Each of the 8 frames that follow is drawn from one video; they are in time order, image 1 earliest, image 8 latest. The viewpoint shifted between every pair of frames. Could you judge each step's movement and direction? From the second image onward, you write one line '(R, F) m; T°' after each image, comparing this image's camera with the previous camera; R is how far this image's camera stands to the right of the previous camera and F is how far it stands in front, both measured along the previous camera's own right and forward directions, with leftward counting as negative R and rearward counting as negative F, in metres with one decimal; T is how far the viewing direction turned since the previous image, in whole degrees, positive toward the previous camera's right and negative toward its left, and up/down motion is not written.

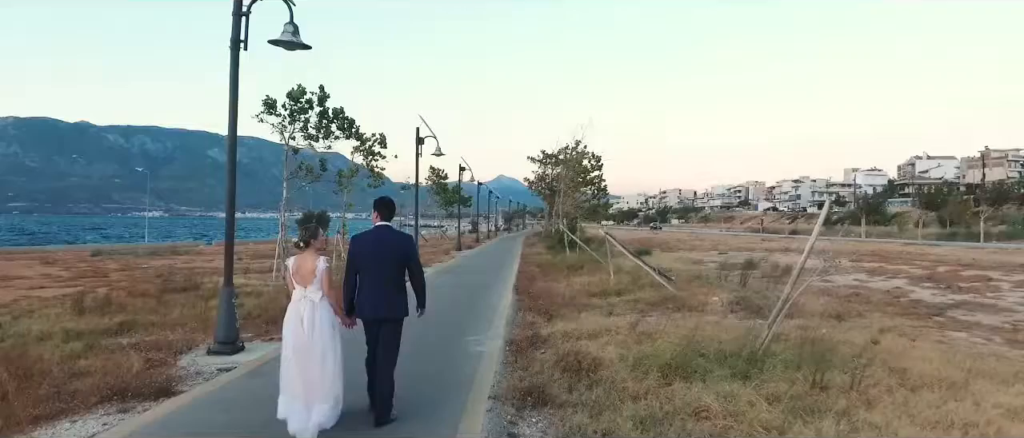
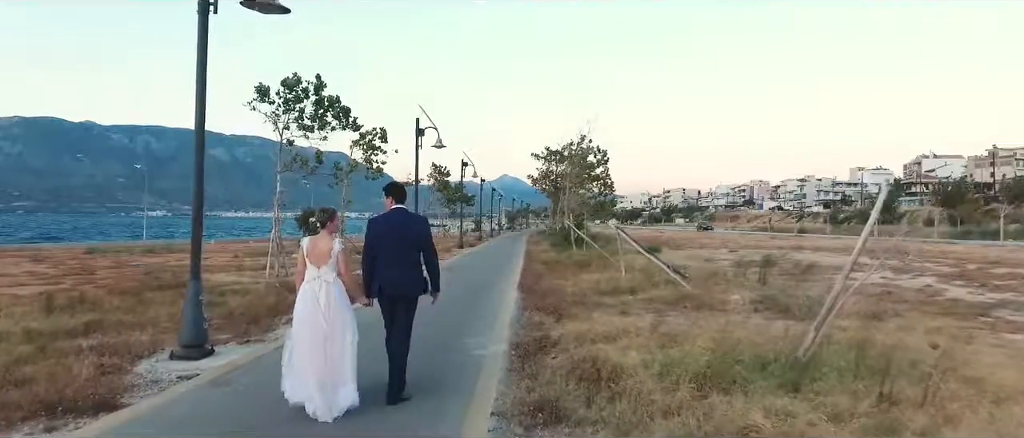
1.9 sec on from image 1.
(0.0, +1.1) m; 0°
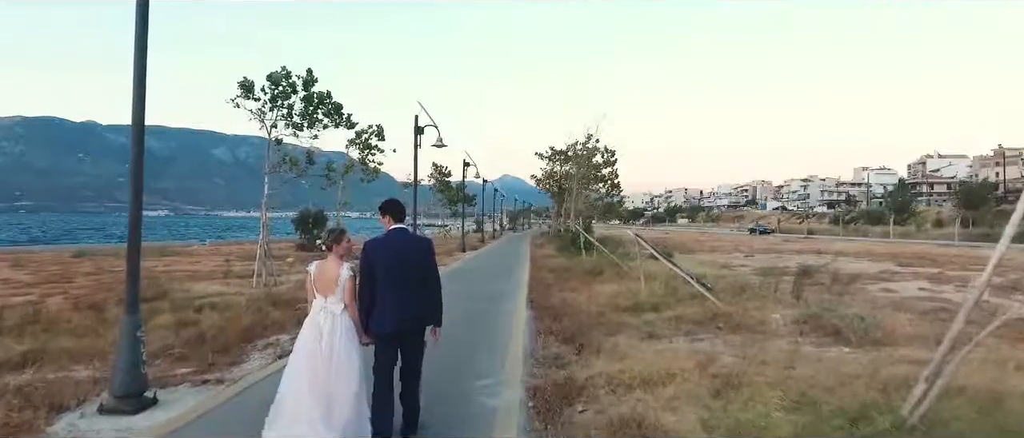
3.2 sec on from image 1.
(-0.1, +1.6) m; 0°
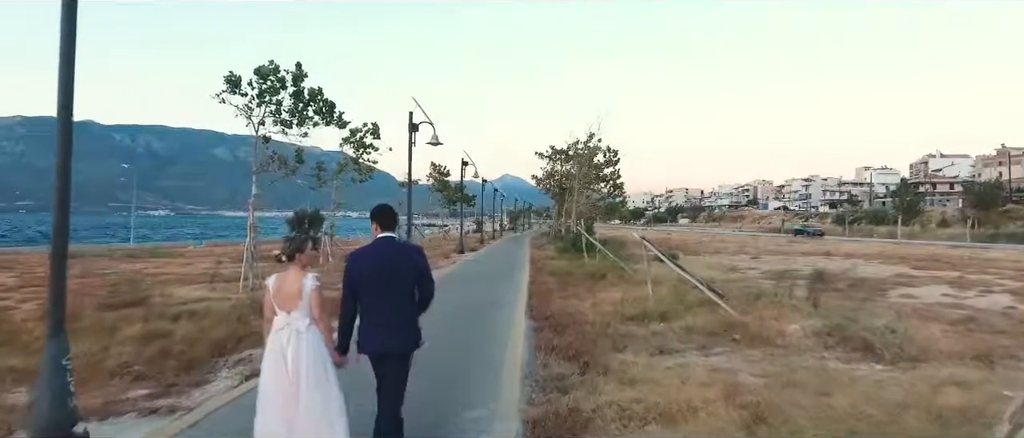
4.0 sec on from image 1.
(0.0, +1.0) m; 0°
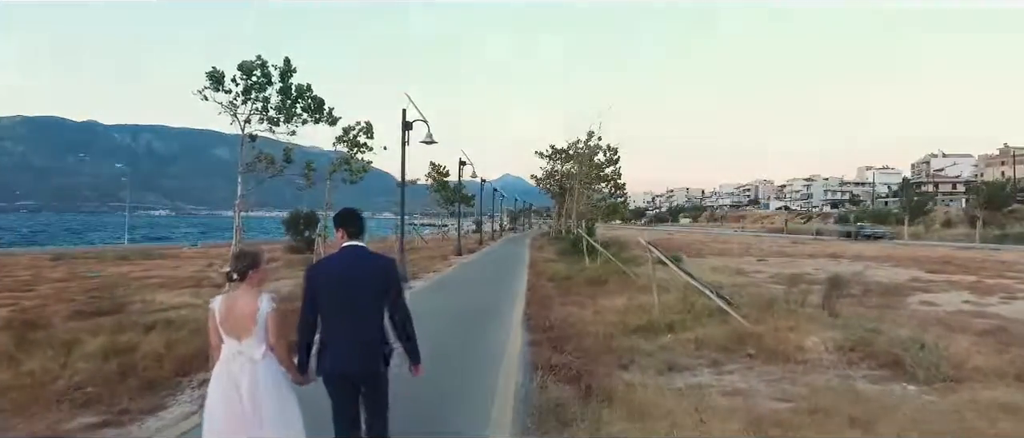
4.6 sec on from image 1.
(+0.1, +0.9) m; 0°
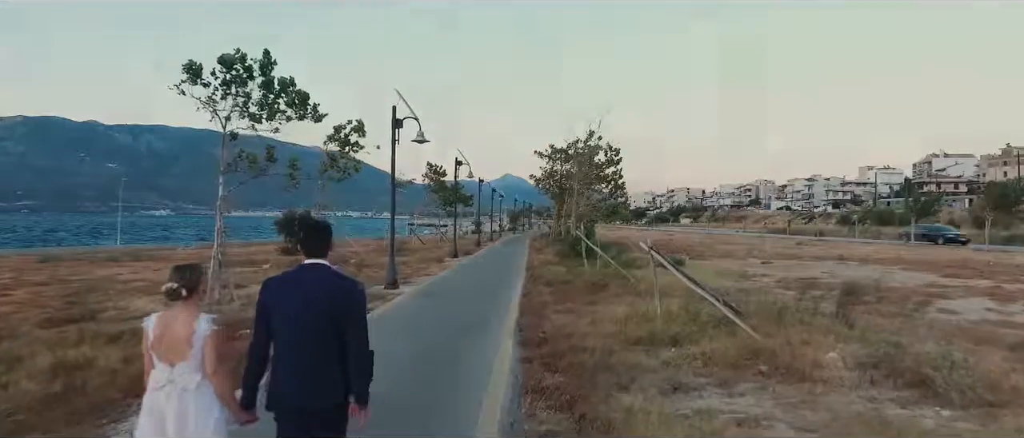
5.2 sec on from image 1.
(+0.1, +0.9) m; 0°
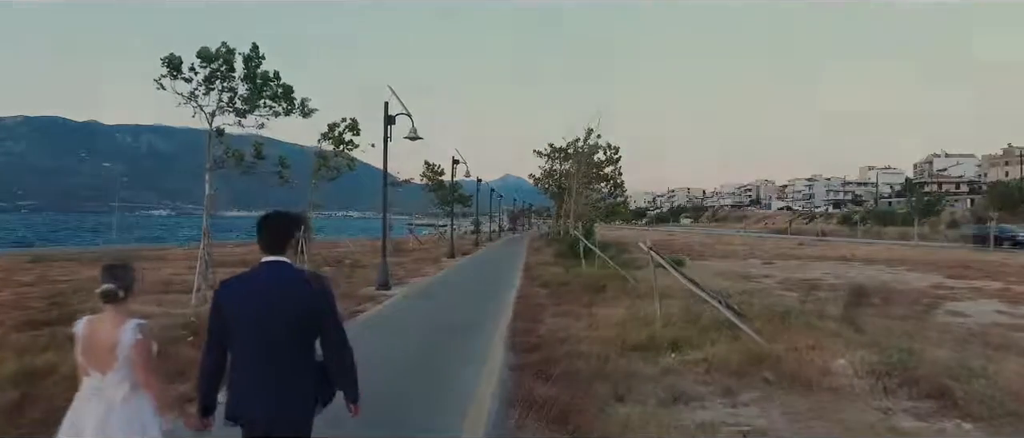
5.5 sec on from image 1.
(+0.1, +0.5) m; 0°
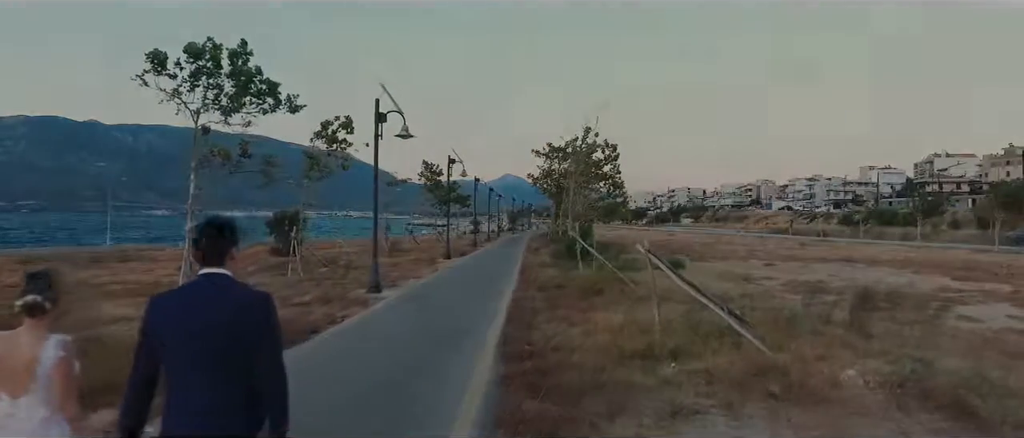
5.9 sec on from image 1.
(+0.1, +0.6) m; 0°
